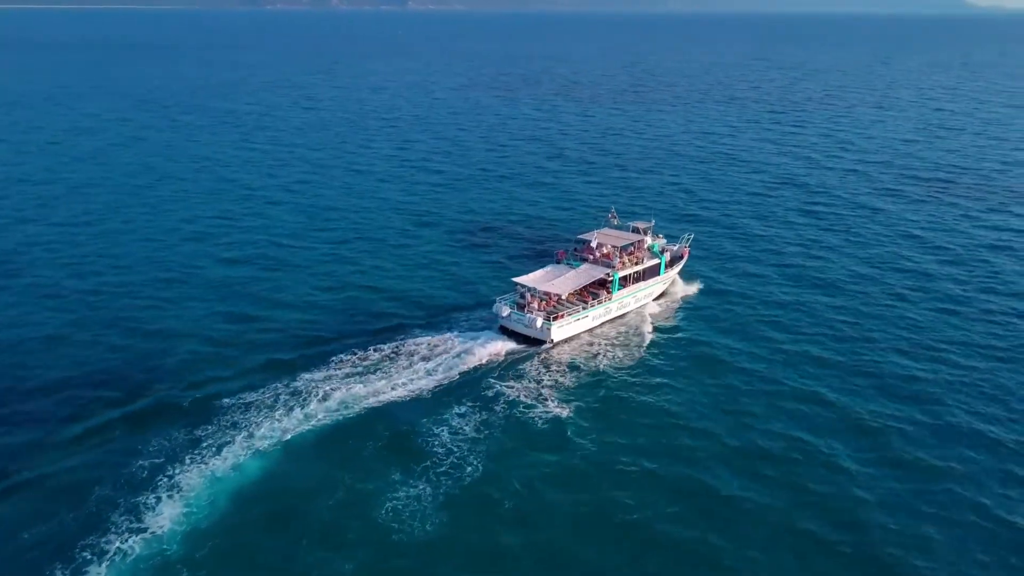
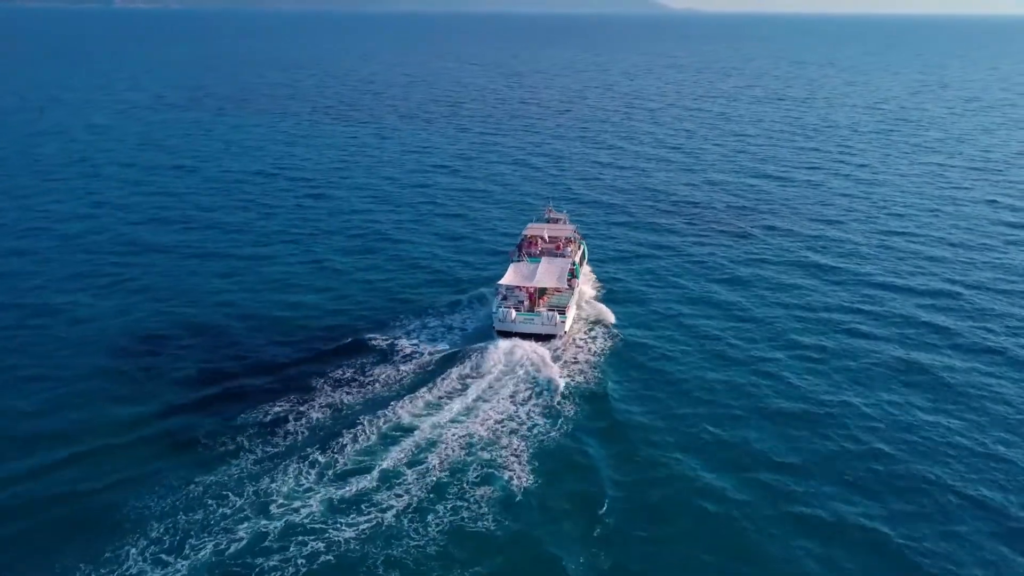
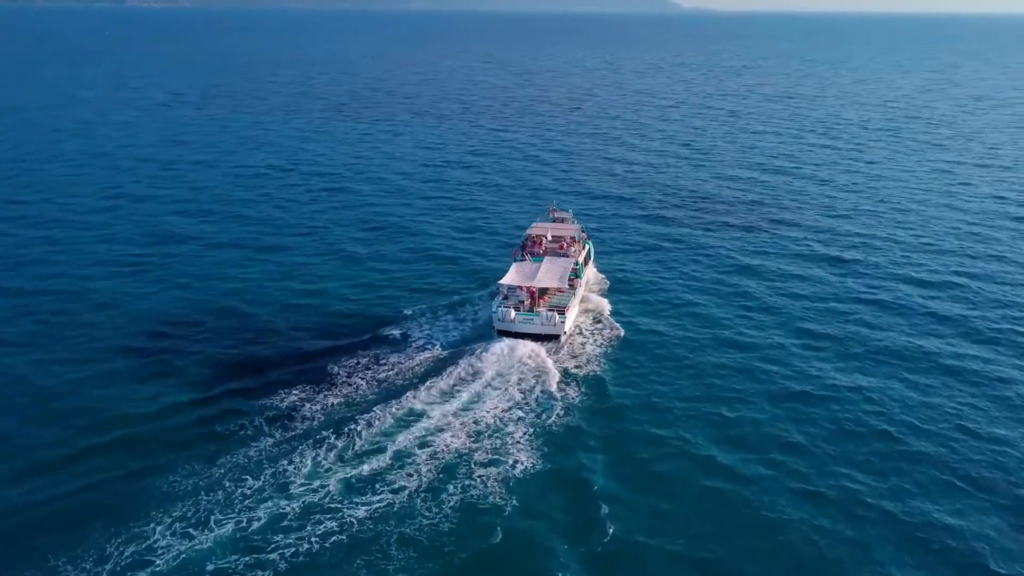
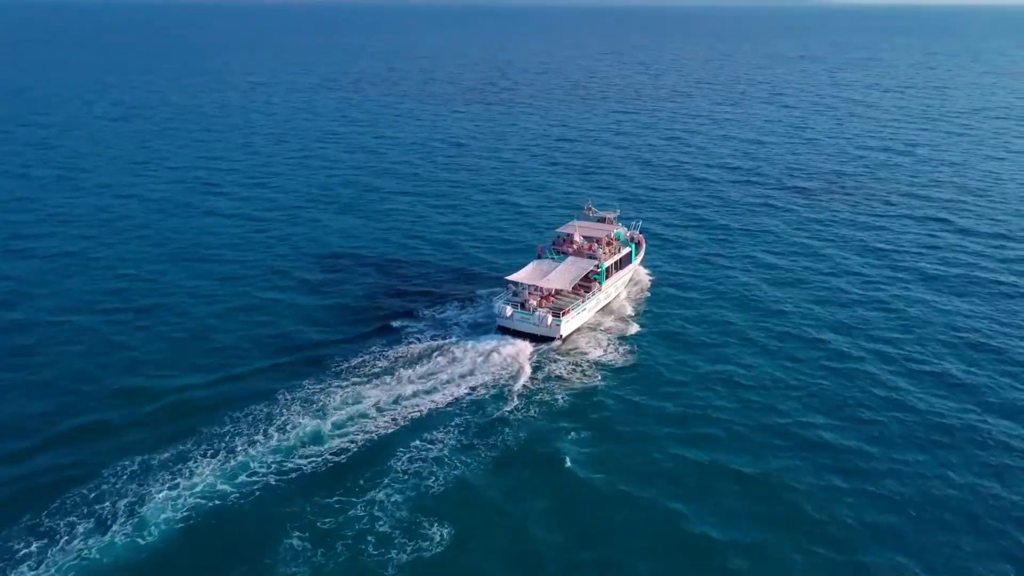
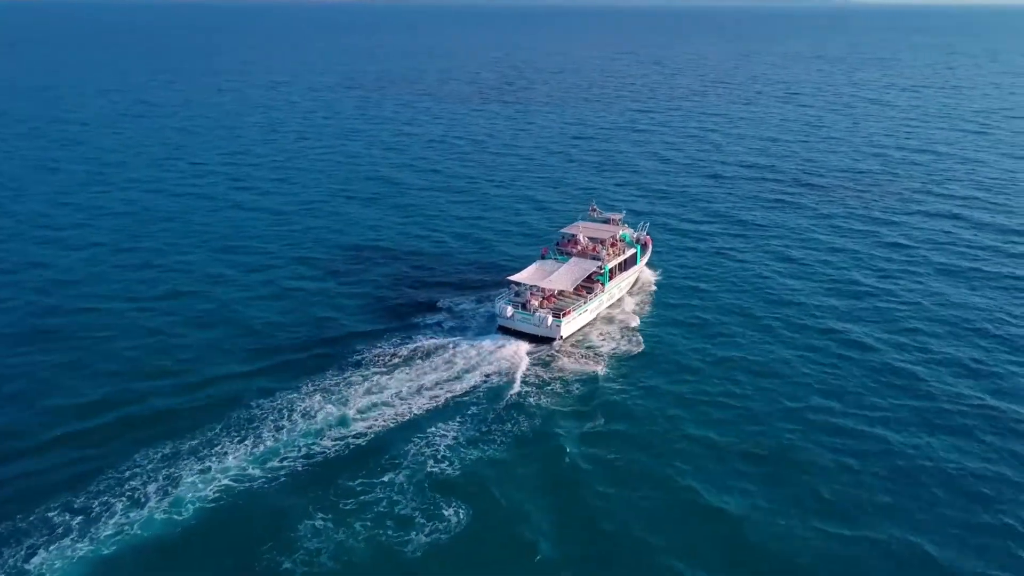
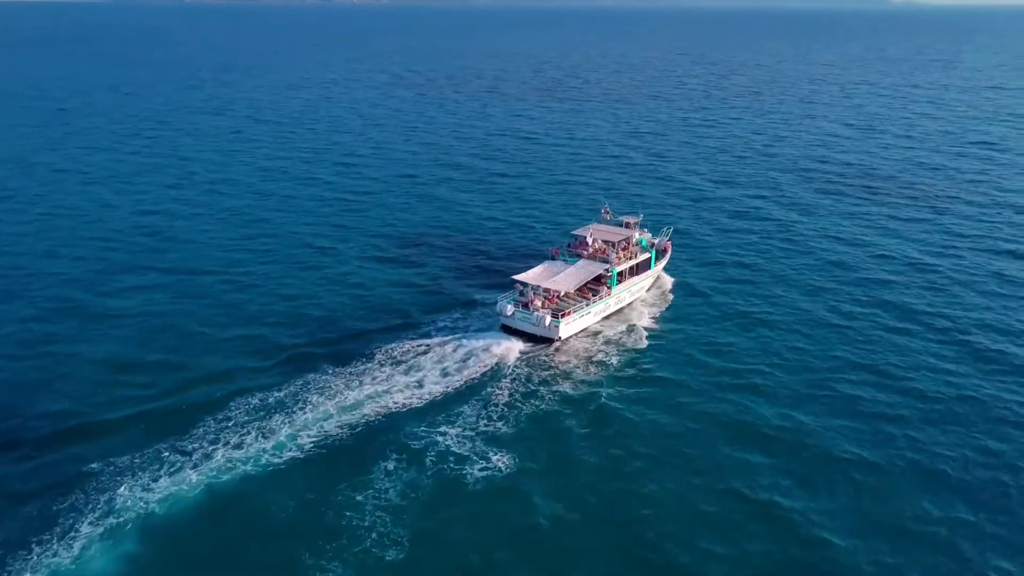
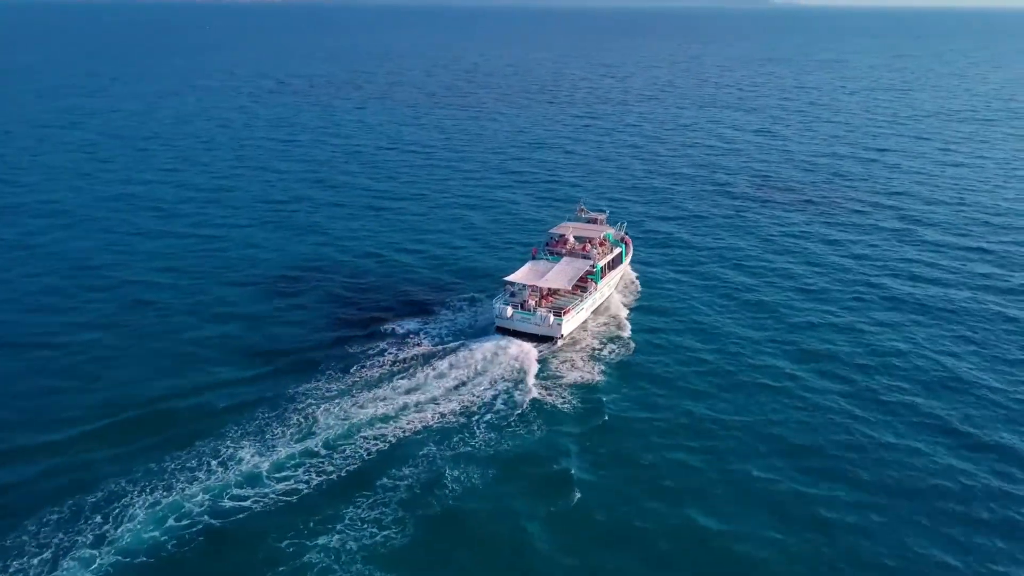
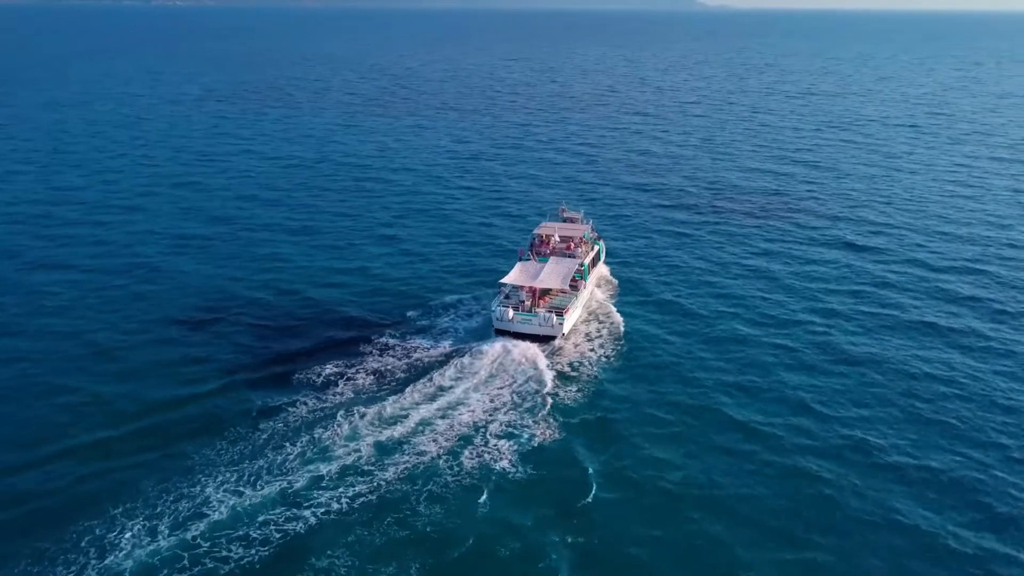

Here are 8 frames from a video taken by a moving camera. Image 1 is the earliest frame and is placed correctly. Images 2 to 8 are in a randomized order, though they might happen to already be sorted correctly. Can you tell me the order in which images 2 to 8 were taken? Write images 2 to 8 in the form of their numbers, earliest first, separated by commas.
6, 5, 4, 7, 8, 3, 2
